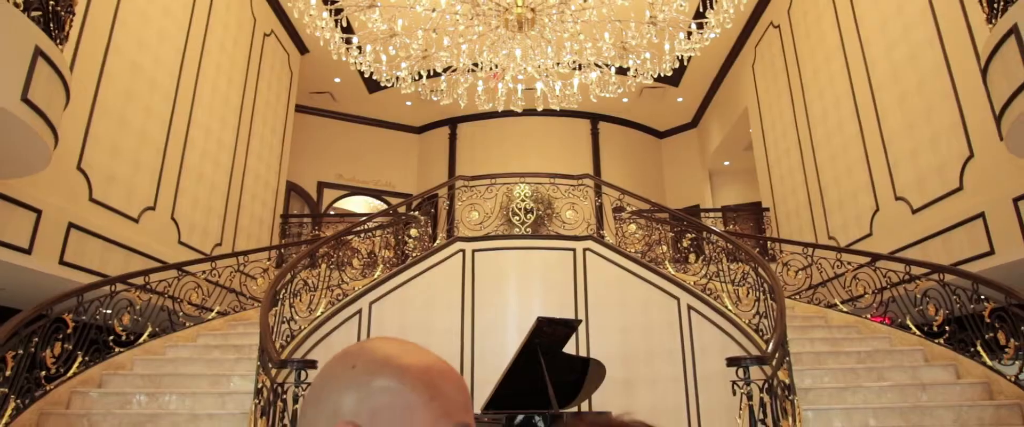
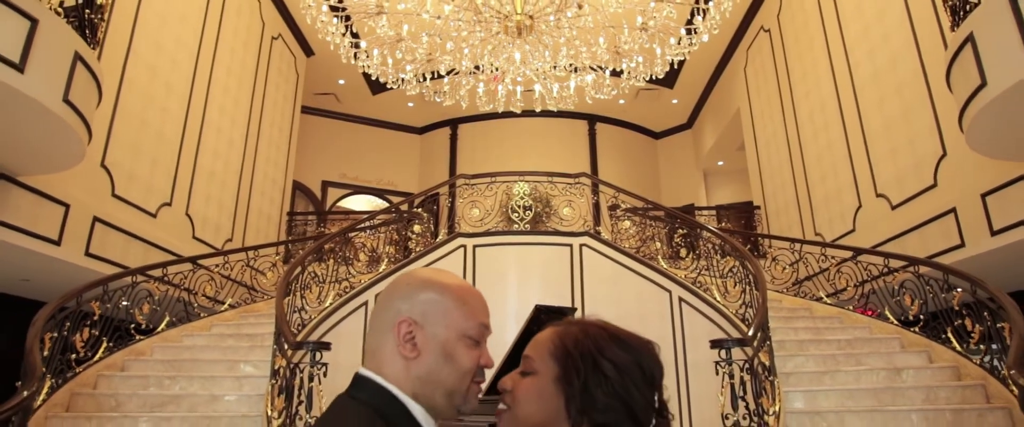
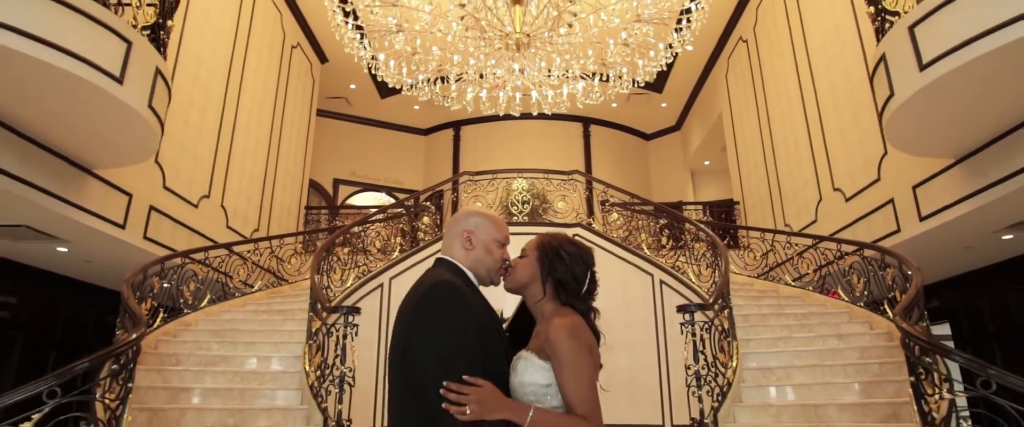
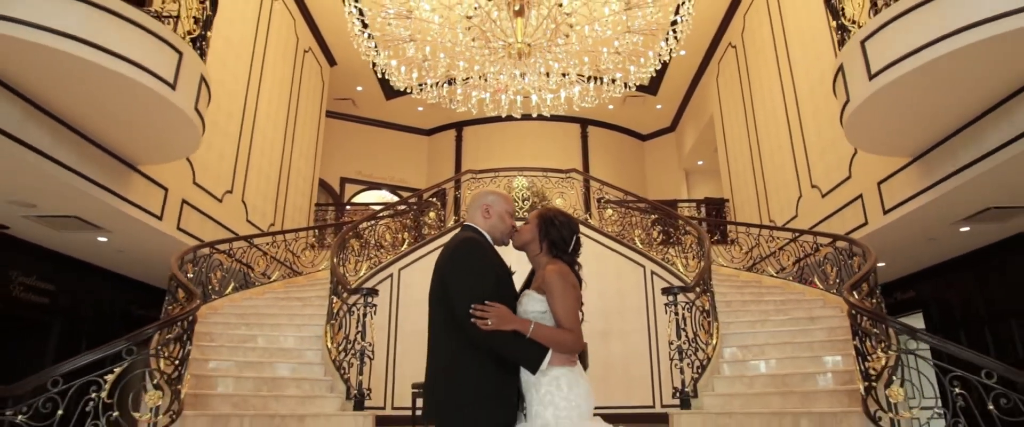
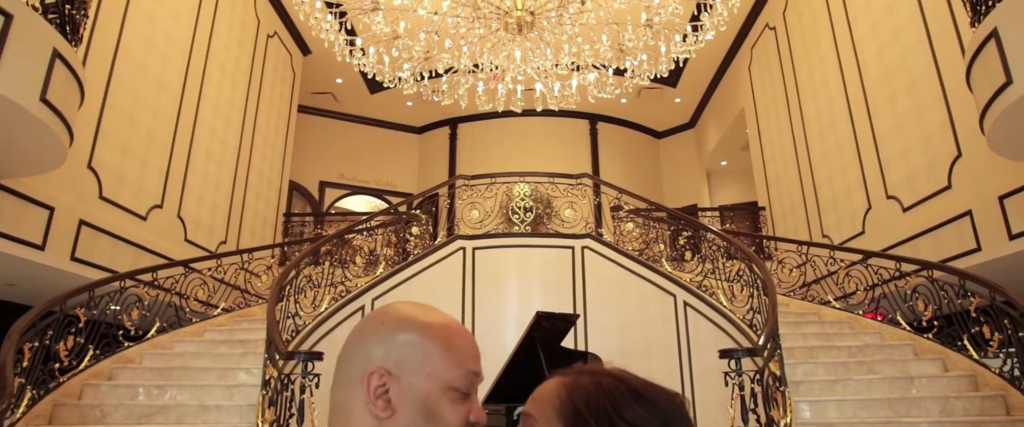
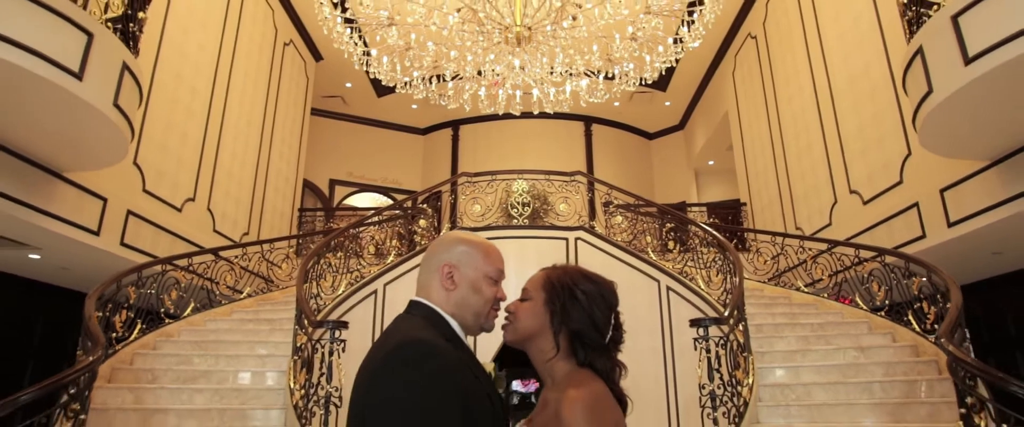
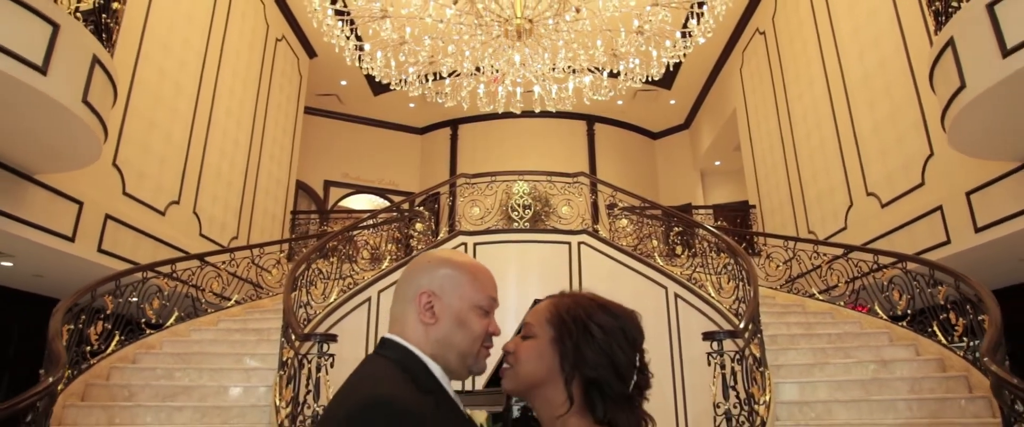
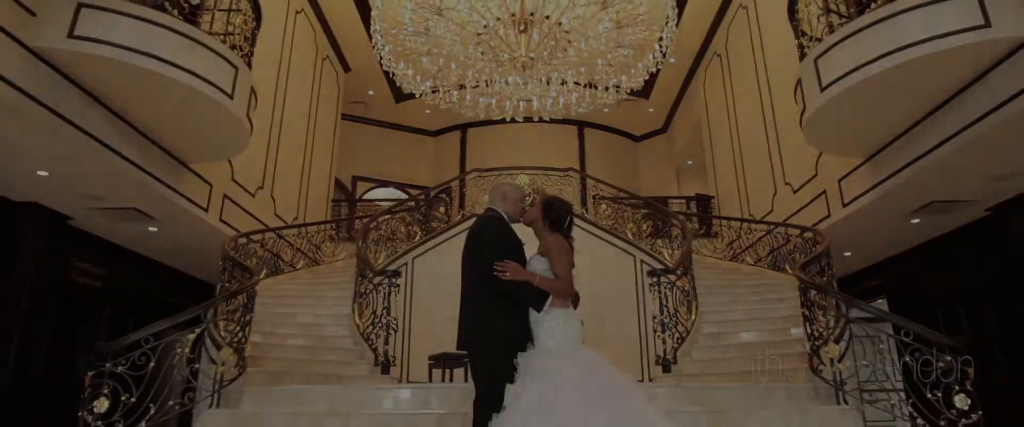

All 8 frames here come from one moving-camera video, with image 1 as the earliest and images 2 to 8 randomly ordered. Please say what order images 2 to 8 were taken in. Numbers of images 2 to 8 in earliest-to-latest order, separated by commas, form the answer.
5, 2, 7, 6, 3, 4, 8
